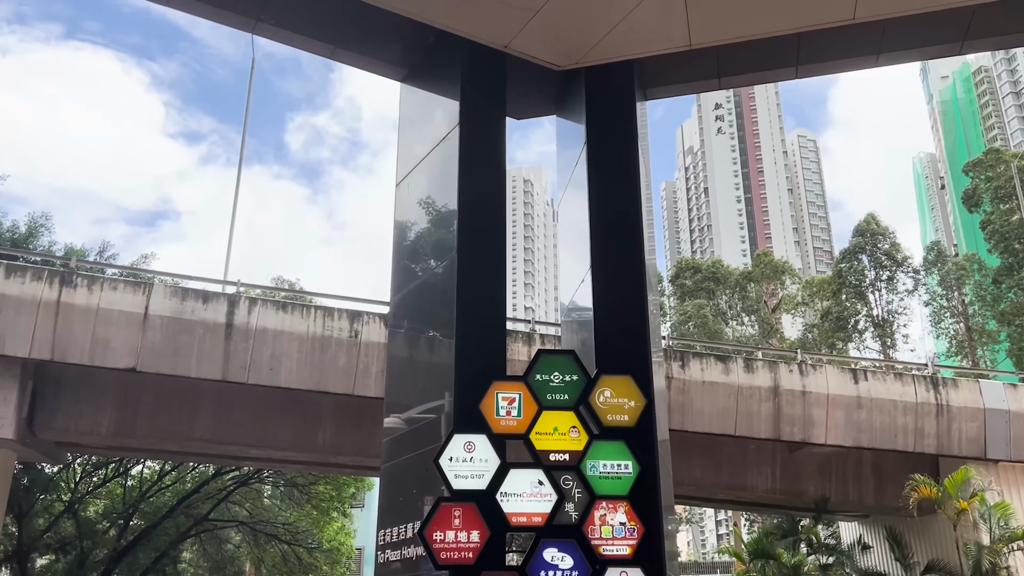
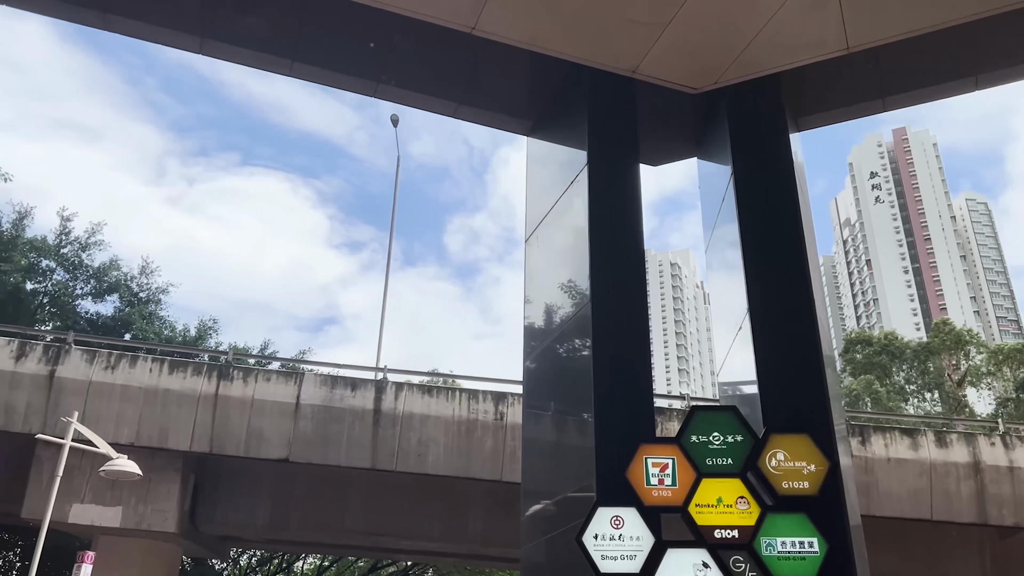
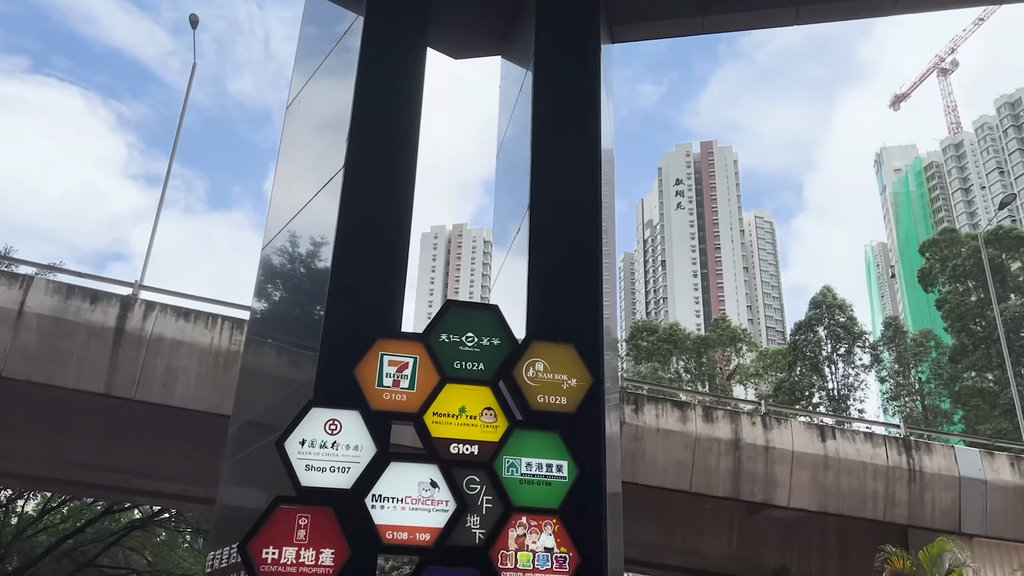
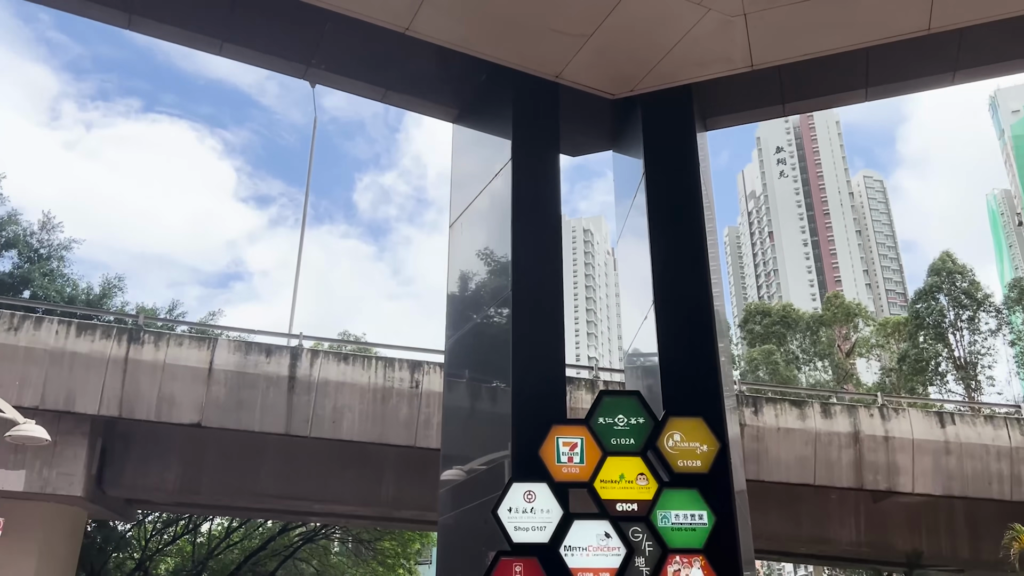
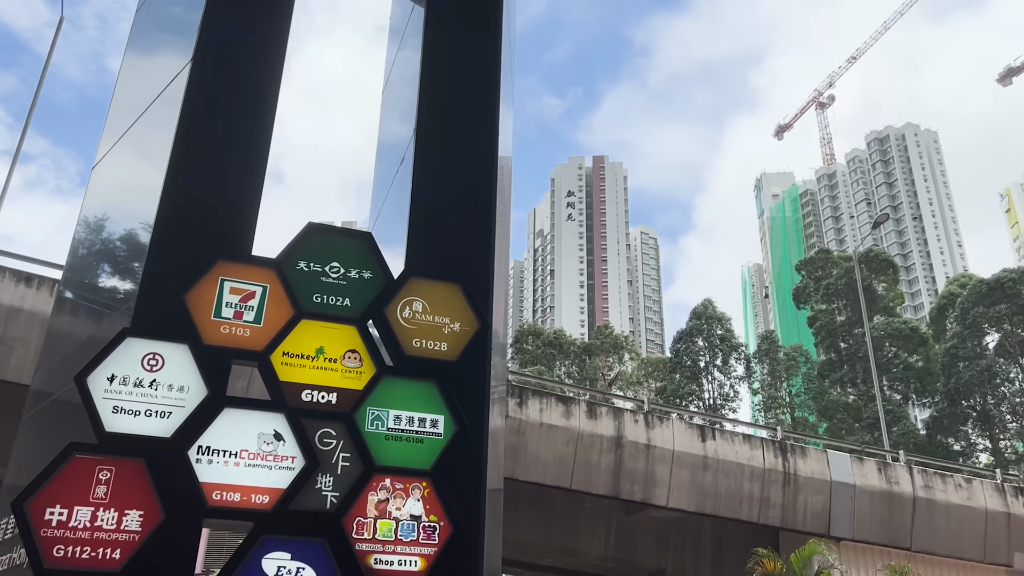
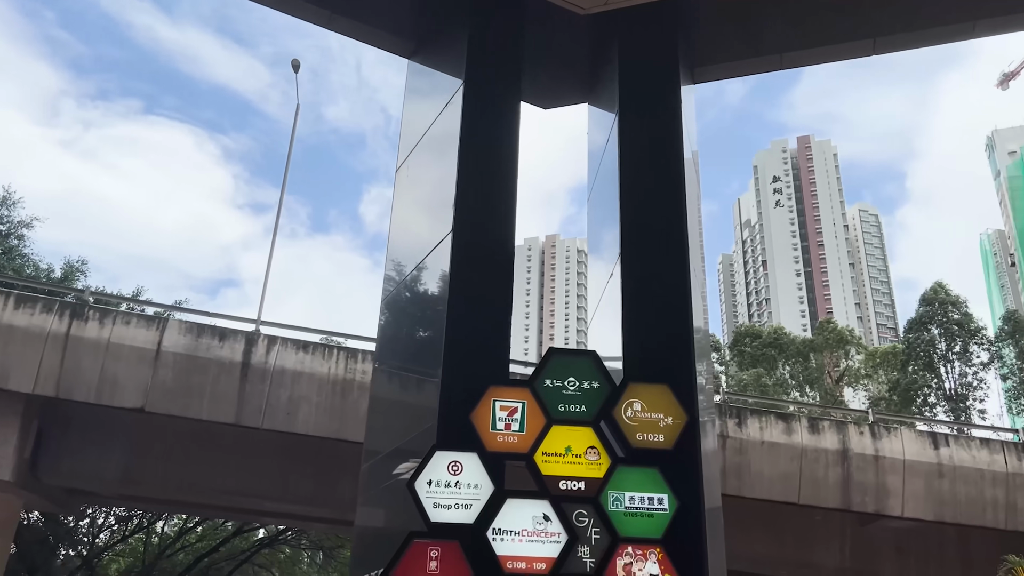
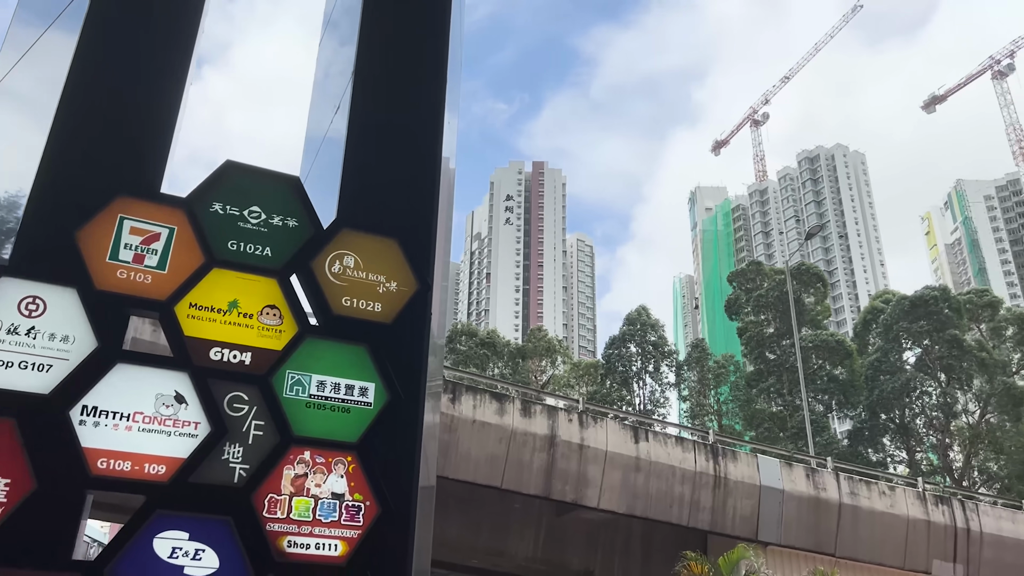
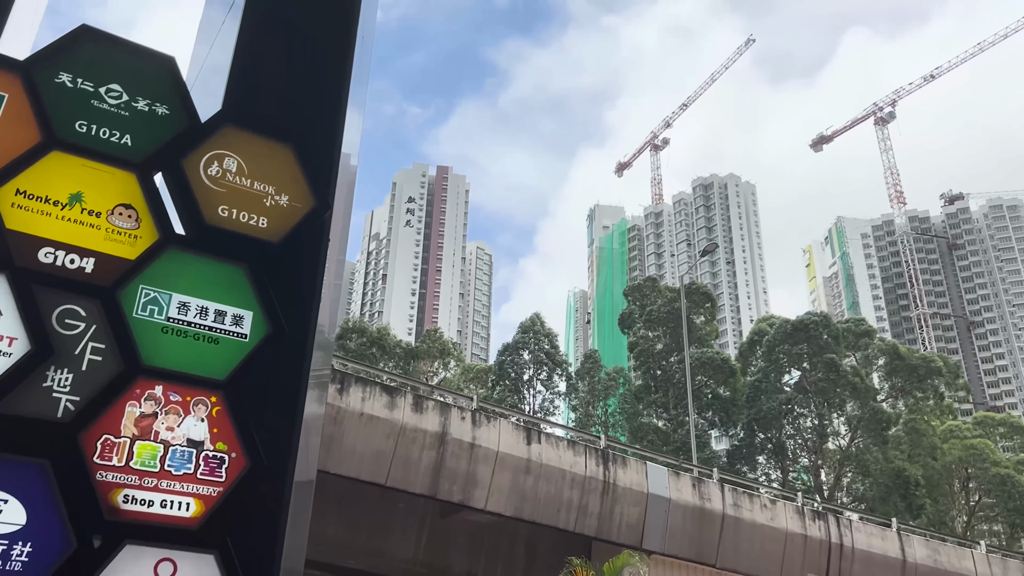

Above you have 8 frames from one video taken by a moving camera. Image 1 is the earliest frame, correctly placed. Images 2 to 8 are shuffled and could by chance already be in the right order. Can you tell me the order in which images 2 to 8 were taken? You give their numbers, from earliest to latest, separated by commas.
4, 2, 6, 3, 5, 7, 8
